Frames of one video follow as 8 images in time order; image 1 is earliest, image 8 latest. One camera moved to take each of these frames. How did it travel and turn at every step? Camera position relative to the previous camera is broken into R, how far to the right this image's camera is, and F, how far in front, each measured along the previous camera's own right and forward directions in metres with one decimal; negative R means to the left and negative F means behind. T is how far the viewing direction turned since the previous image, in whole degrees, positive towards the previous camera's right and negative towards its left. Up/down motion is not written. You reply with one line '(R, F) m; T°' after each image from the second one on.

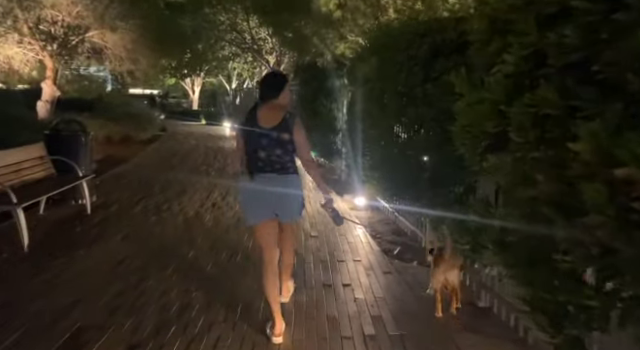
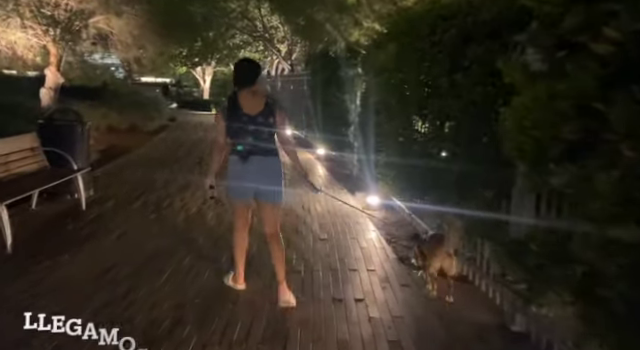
(0.0, +0.5) m; -1°
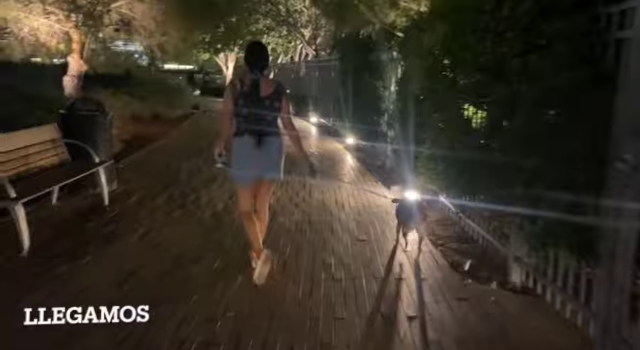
(-0.2, +0.5) m; -3°
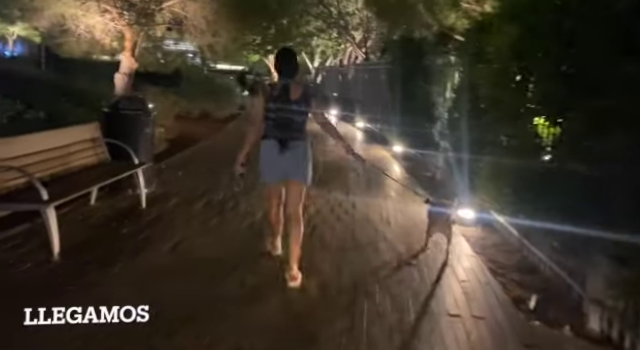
(0.0, +0.4) m; -6°
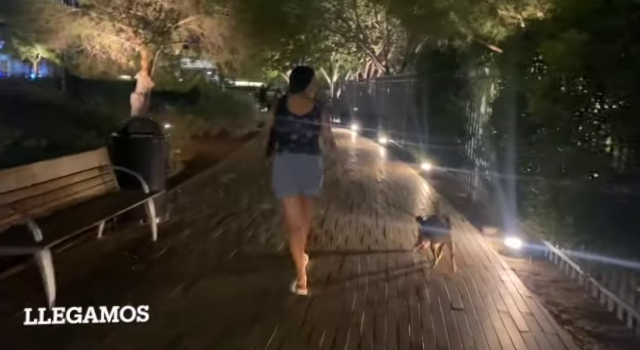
(-0.1, +0.6) m; -2°
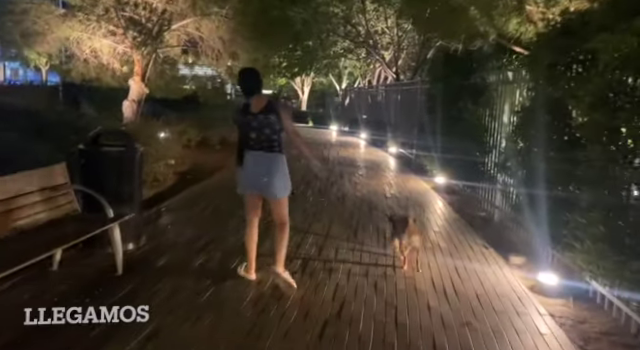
(+0.1, +0.8) m; -1°
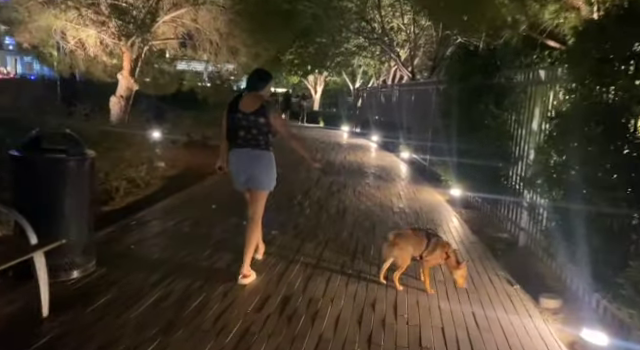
(+0.2, +1.0) m; -2°
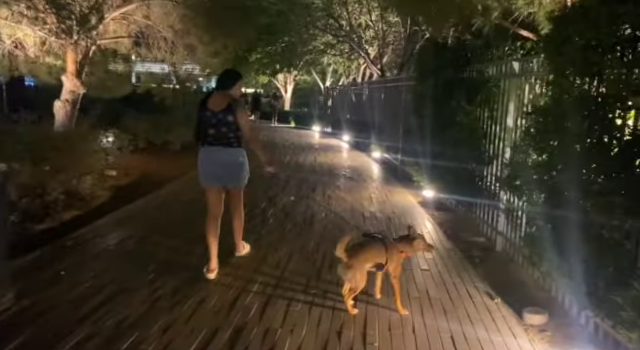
(+0.2, +0.5) m; +3°
